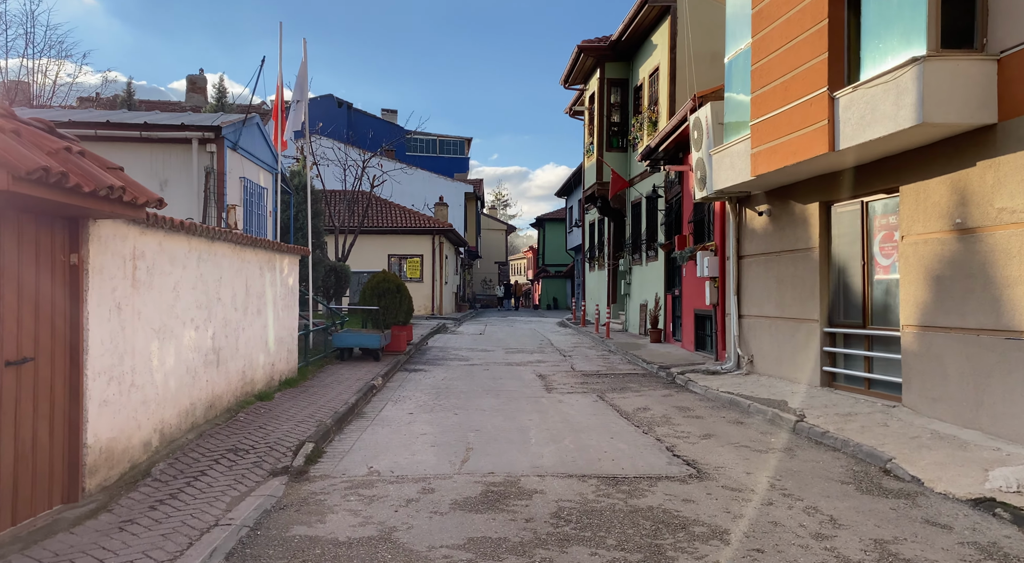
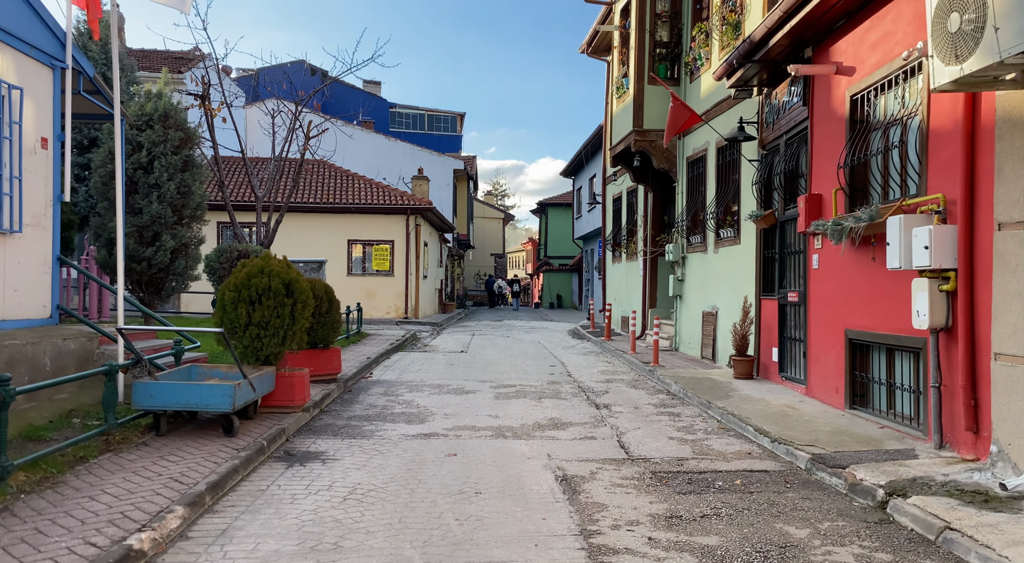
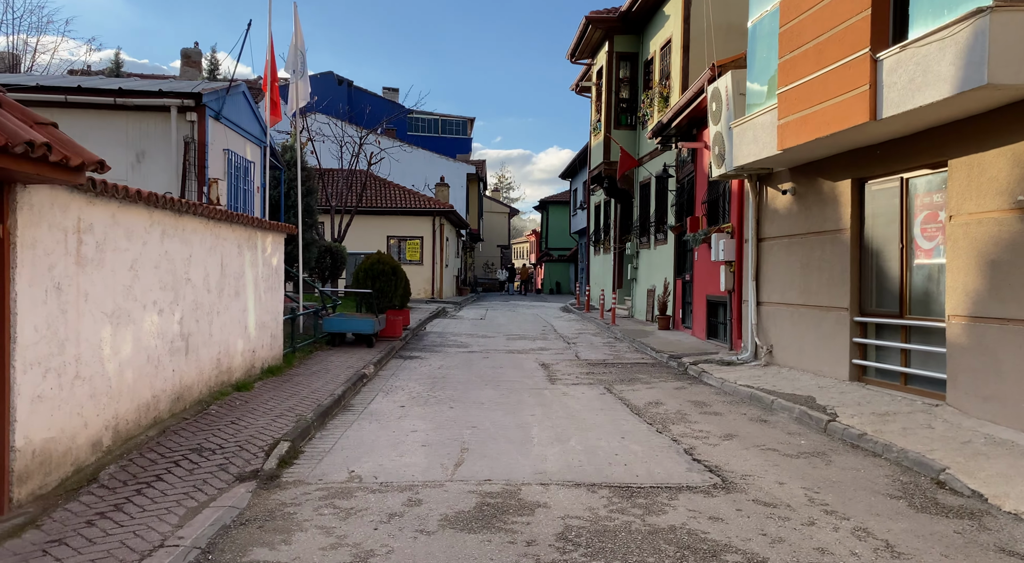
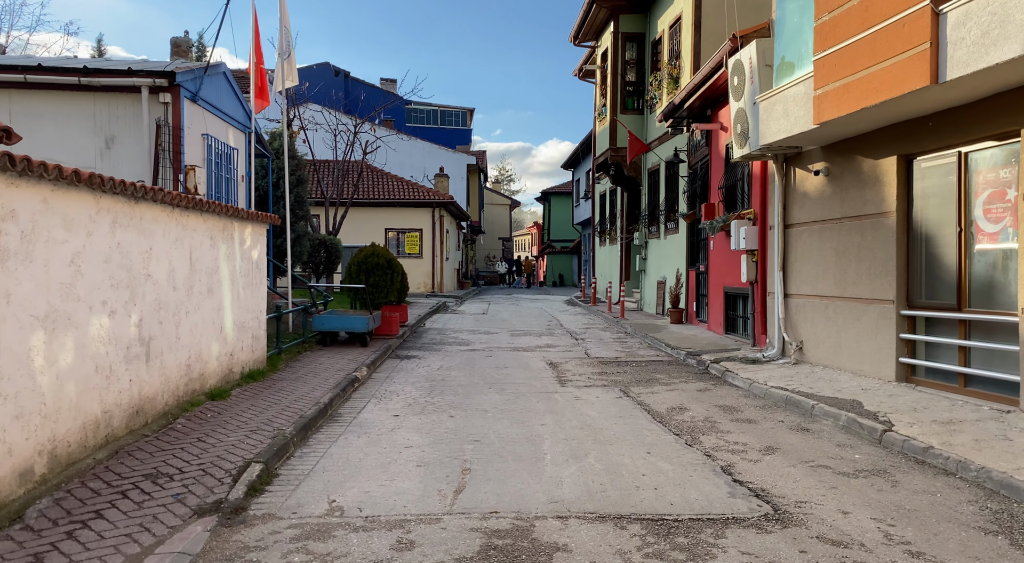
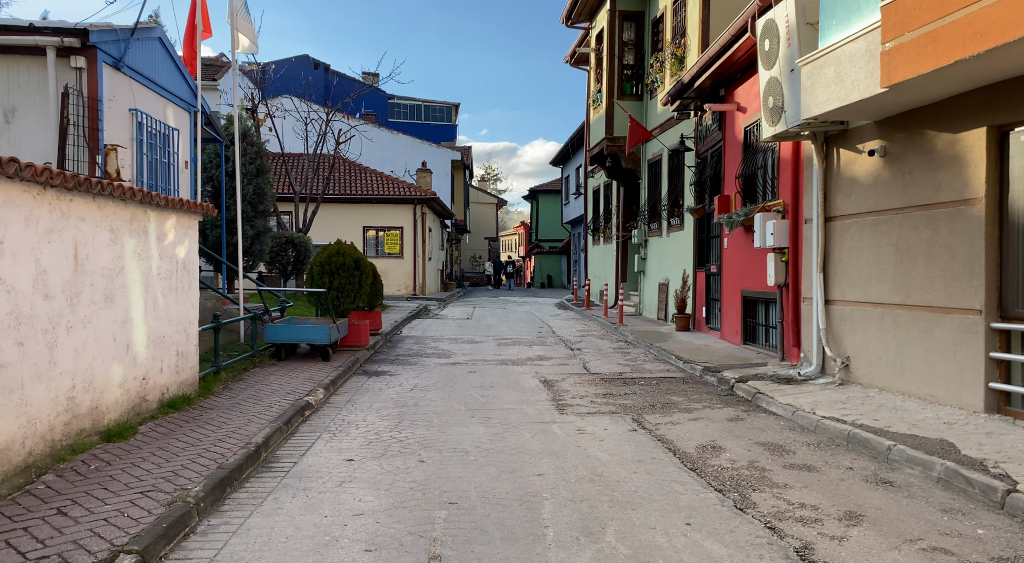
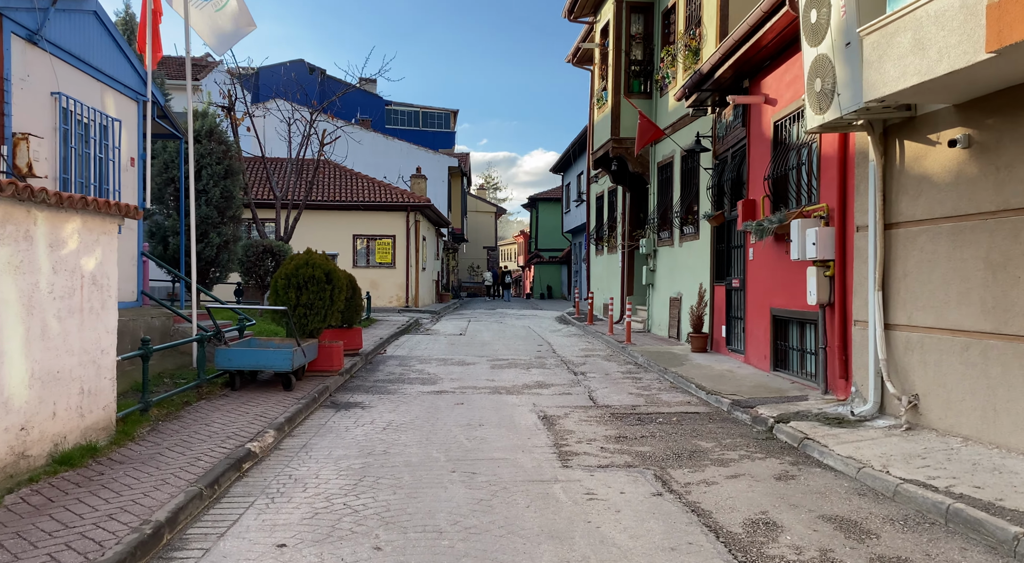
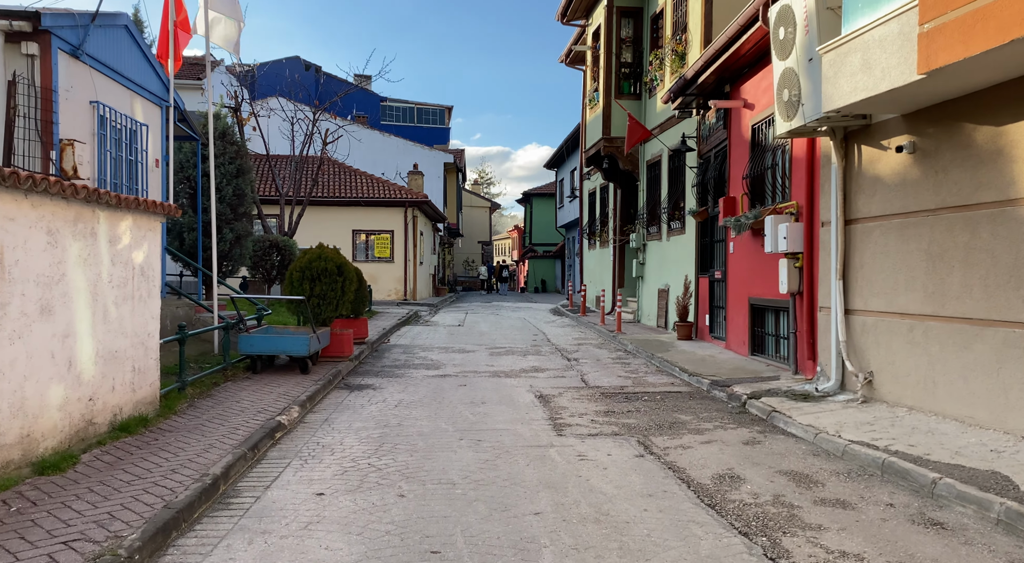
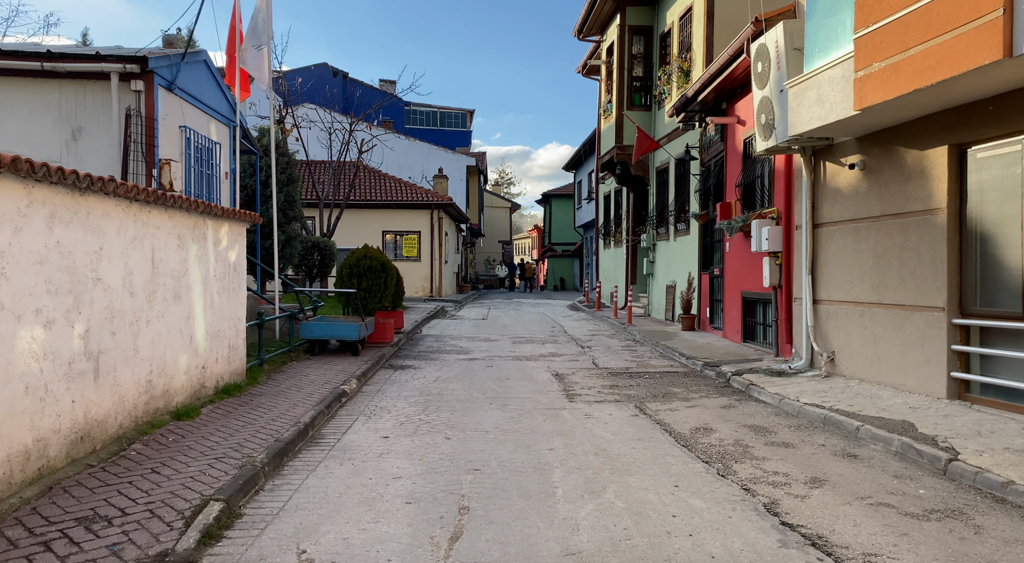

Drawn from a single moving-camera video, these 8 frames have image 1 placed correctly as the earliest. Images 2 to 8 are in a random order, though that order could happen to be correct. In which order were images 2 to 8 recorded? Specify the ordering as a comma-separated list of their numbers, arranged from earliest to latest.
3, 4, 8, 5, 7, 6, 2
